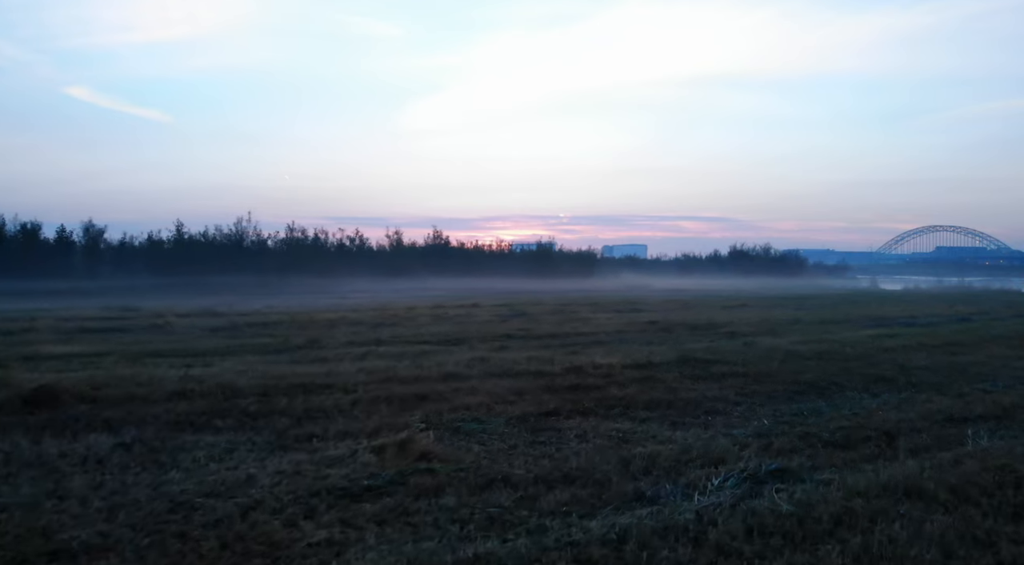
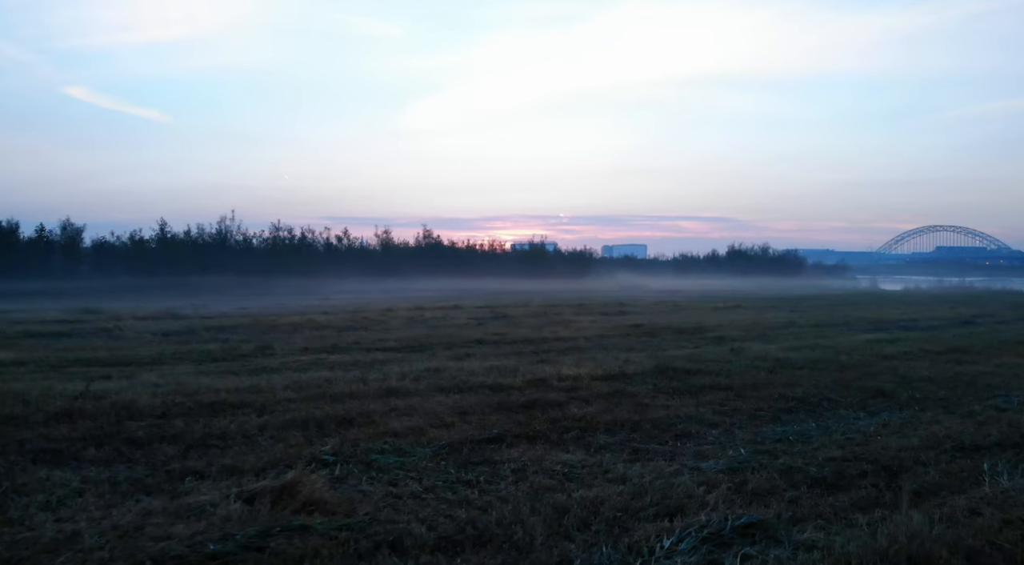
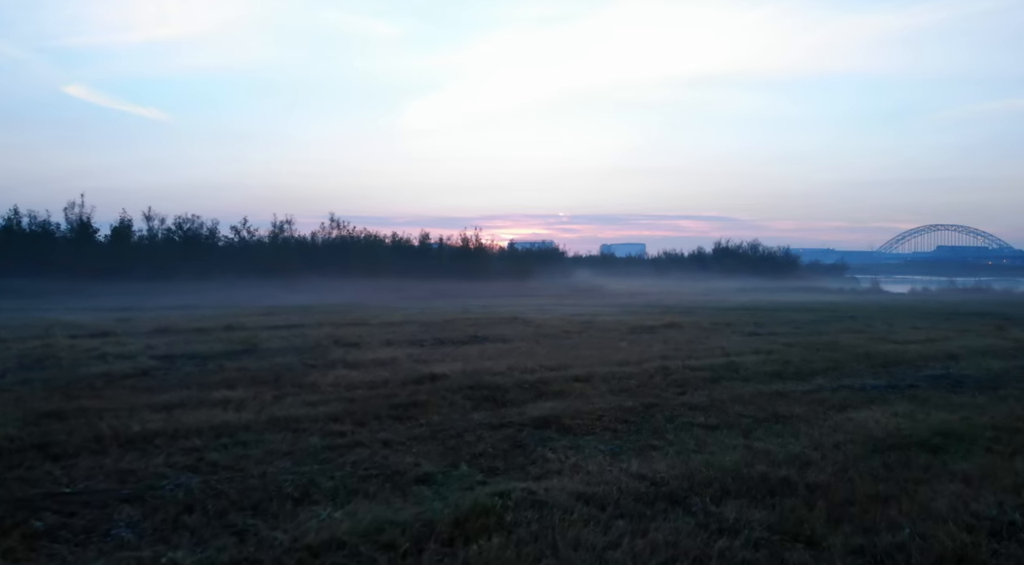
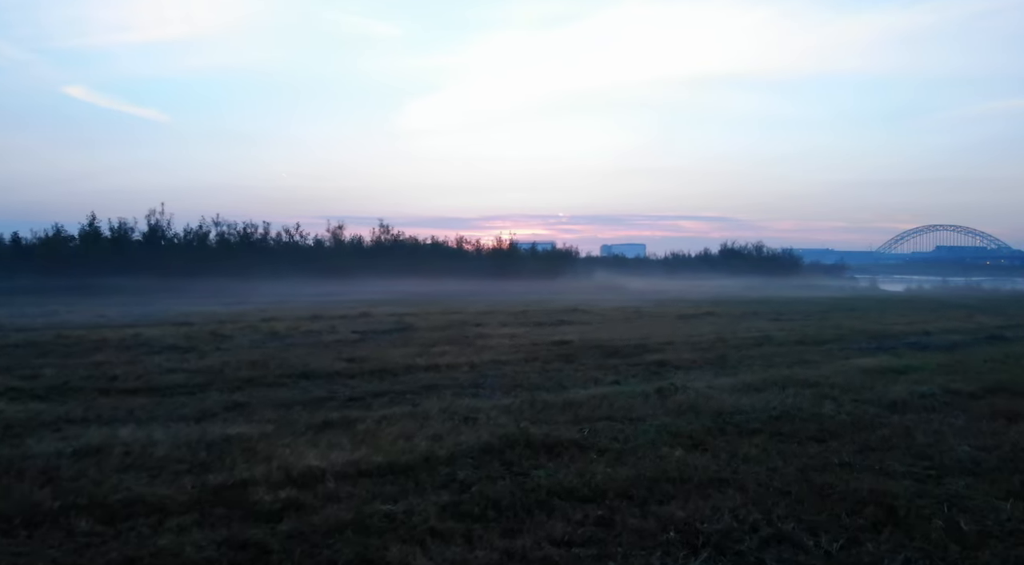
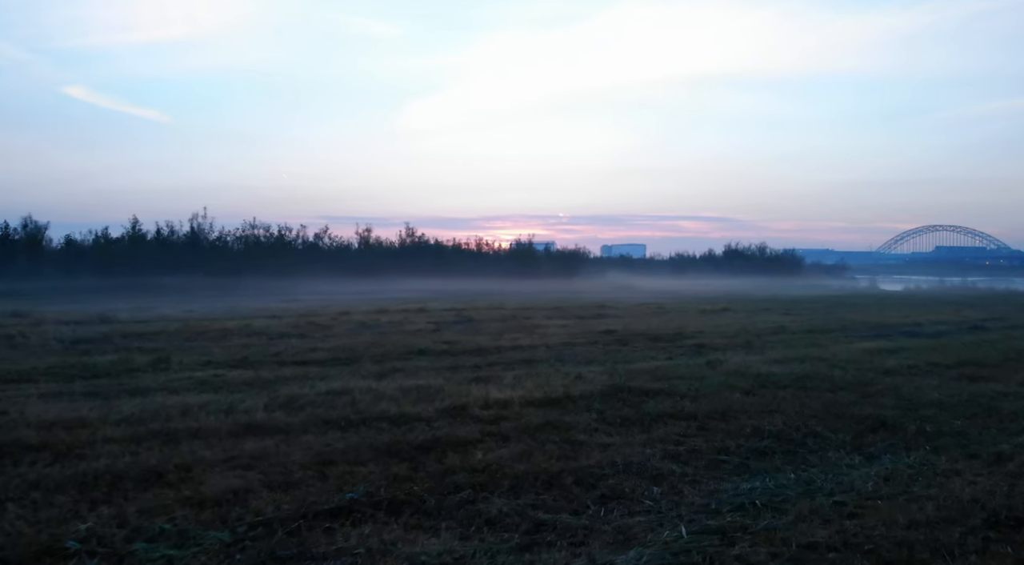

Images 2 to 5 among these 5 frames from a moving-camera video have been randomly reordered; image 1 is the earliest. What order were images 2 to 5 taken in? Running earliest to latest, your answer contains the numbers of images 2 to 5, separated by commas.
2, 5, 4, 3
